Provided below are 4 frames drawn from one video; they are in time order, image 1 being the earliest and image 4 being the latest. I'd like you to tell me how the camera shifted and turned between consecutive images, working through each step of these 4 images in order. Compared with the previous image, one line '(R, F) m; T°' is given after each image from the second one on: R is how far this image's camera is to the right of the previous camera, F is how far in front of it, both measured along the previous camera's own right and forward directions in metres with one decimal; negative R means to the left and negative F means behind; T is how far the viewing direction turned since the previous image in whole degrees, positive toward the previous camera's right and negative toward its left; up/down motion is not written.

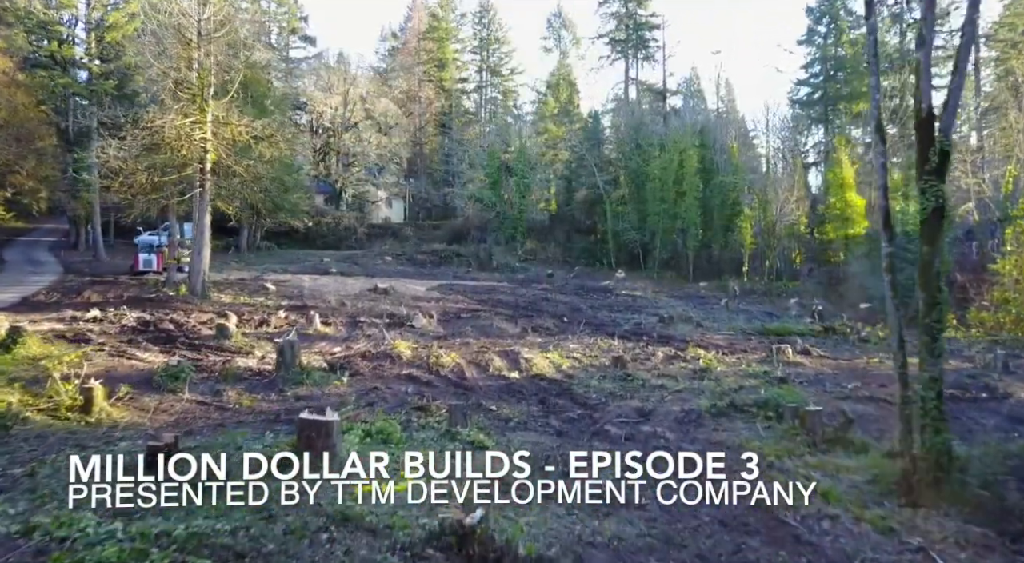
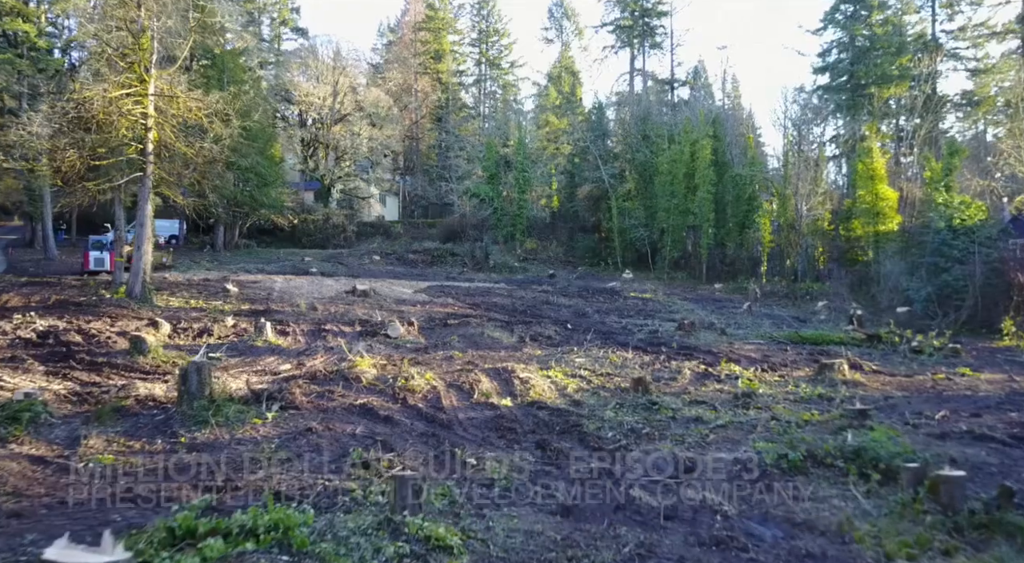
(+0.1, +2.4) m; 0°
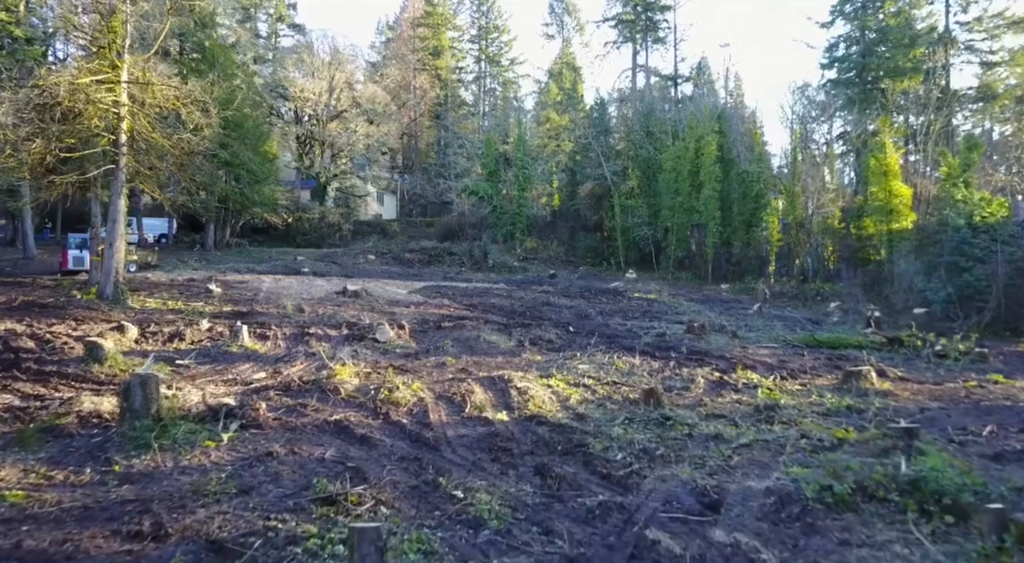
(0.0, +0.9) m; 0°
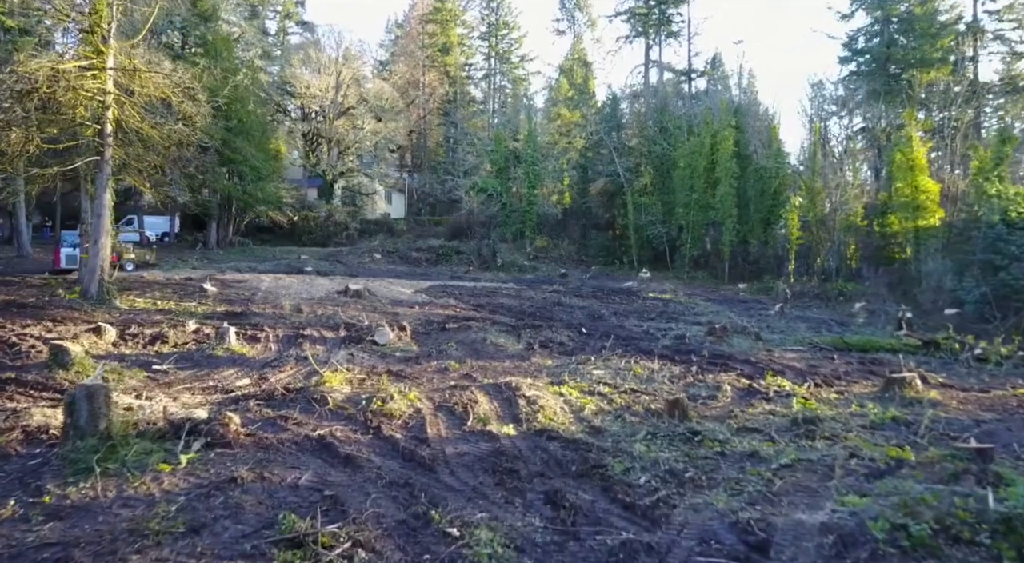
(0.0, +0.8) m; -1°
